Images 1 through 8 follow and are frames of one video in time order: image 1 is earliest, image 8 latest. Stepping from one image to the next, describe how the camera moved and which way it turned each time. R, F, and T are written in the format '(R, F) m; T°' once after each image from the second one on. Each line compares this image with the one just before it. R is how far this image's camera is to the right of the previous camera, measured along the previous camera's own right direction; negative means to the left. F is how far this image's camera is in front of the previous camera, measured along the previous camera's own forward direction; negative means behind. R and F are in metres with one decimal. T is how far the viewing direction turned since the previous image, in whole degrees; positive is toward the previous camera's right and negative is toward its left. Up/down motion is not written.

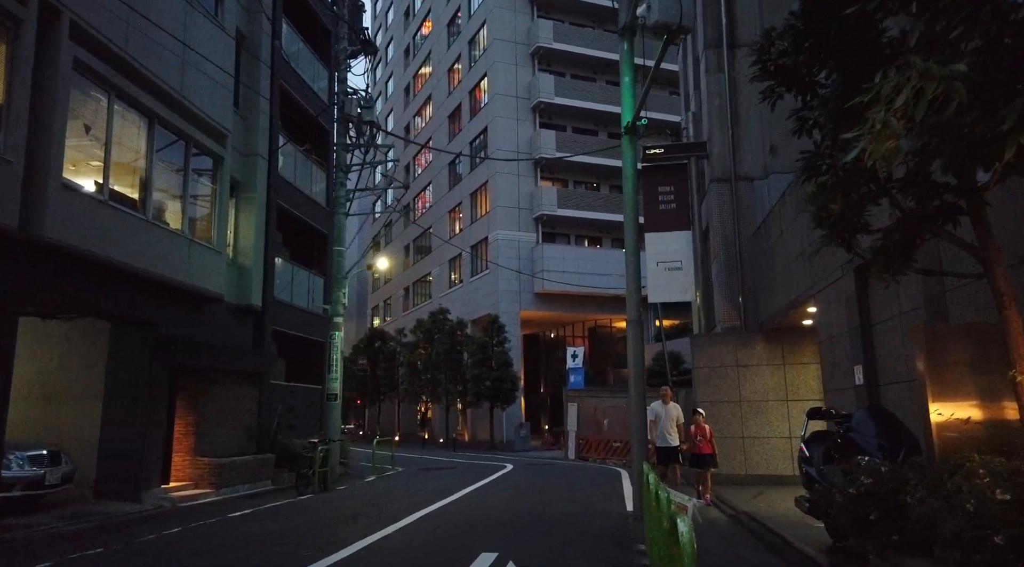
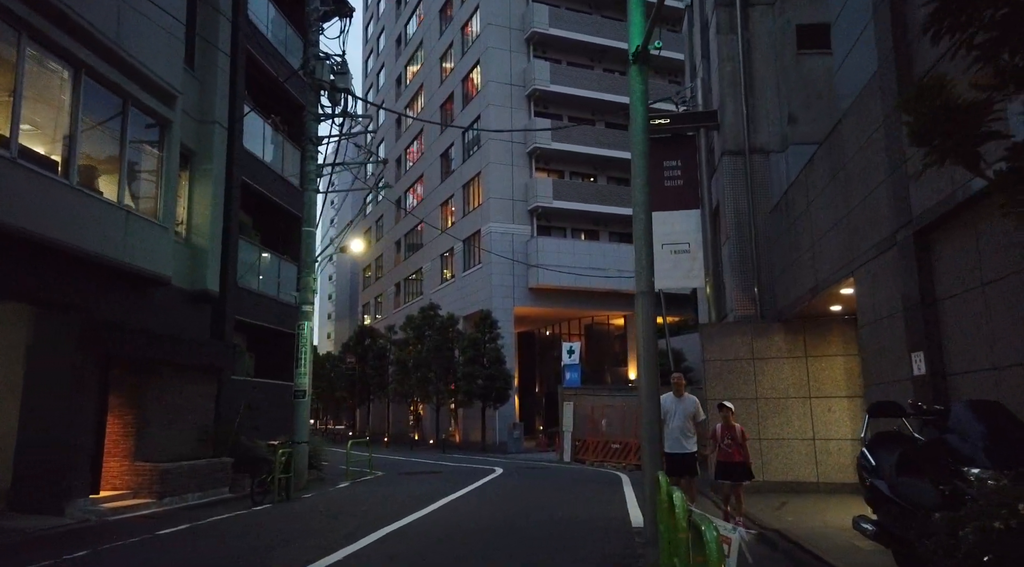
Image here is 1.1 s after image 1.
(+0.2, +1.8) m; 0°
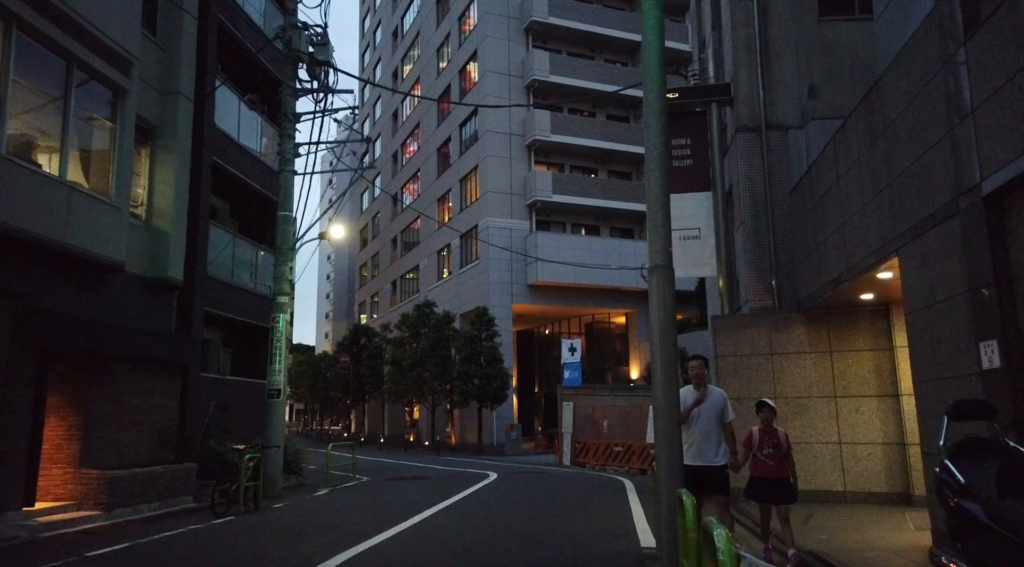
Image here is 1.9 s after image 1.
(+0.1, +1.3) m; 0°
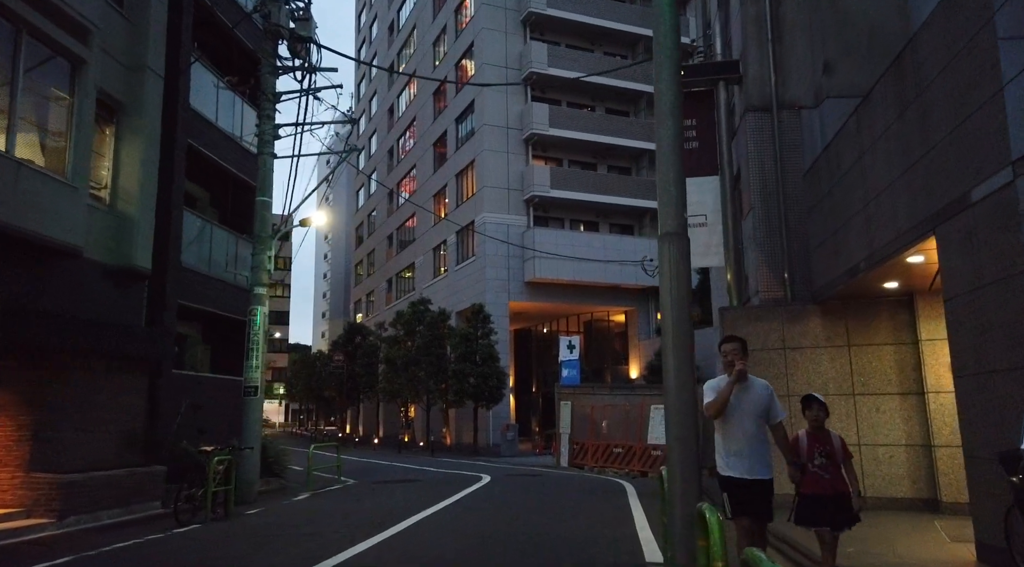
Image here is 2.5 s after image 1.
(+0.1, +0.9) m; 0°
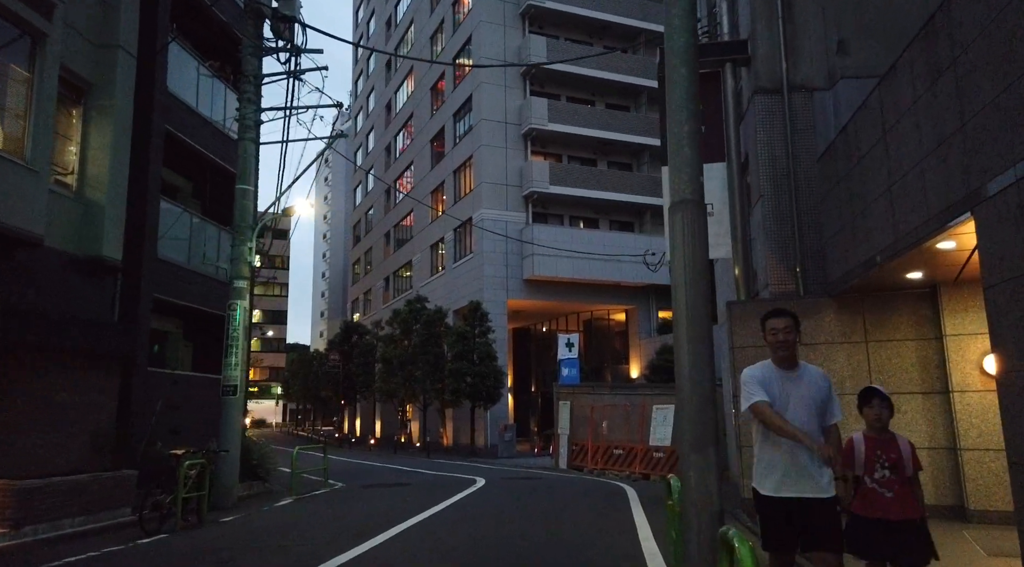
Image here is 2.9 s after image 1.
(+0.1, +0.8) m; 0°
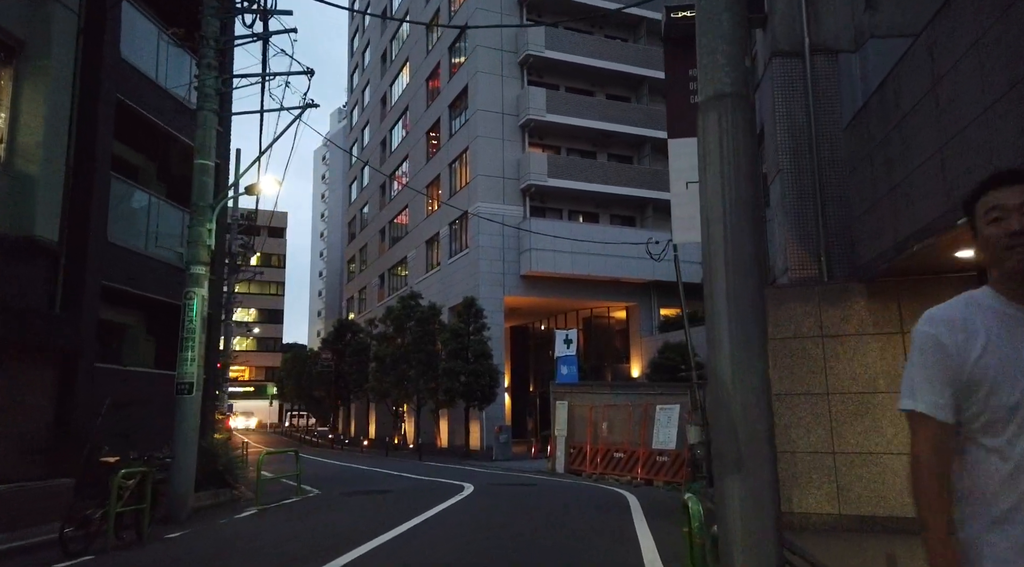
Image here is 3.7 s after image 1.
(+0.2, +1.3) m; 0°
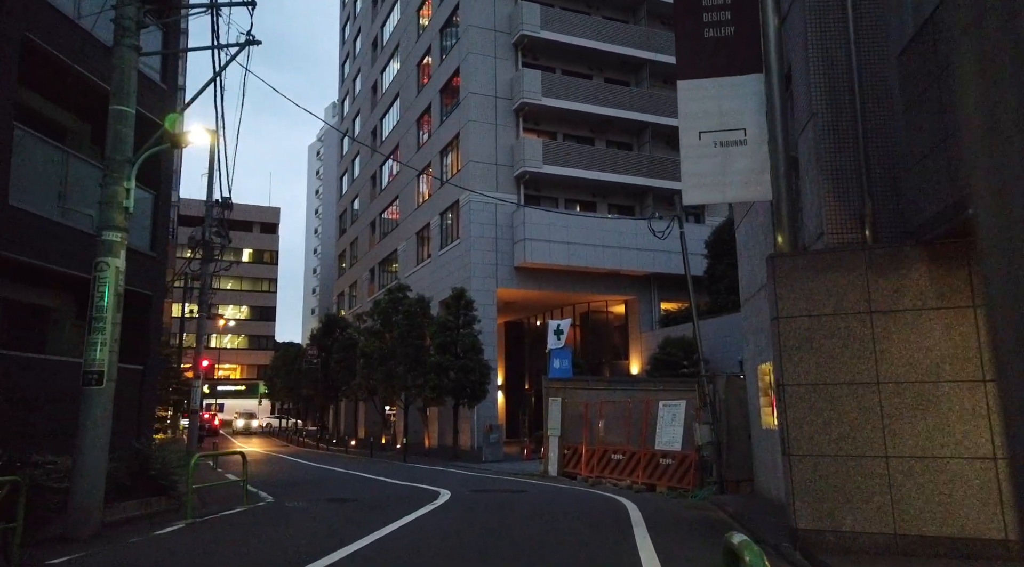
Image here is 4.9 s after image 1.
(+0.3, +2.0) m; 0°
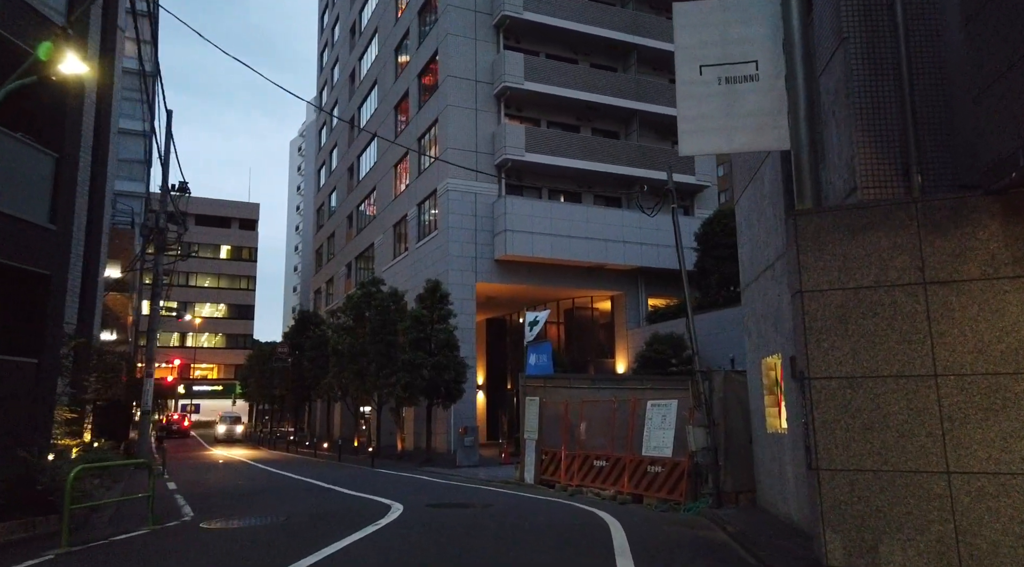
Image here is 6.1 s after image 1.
(+0.4, +1.9) m; +1°
